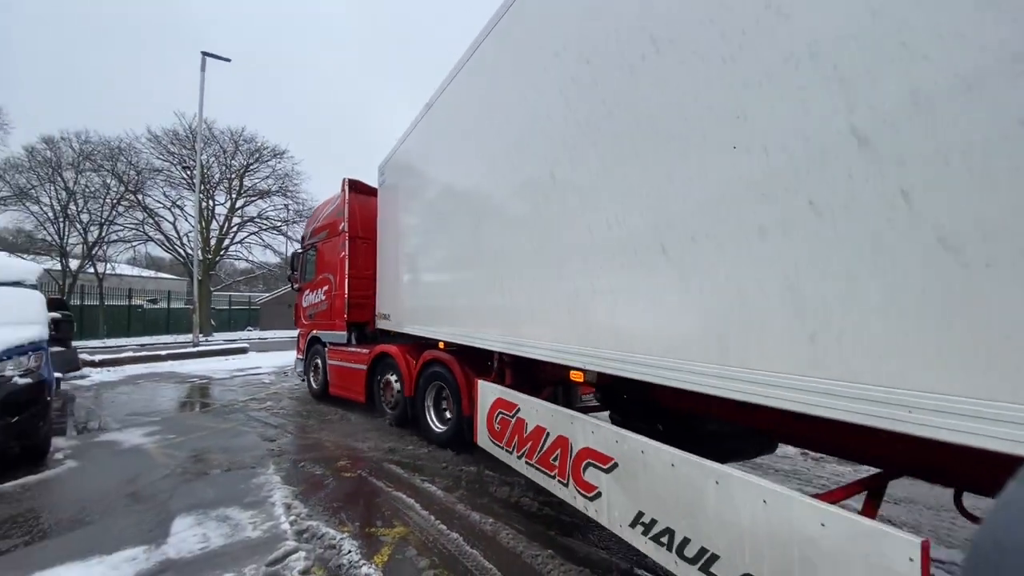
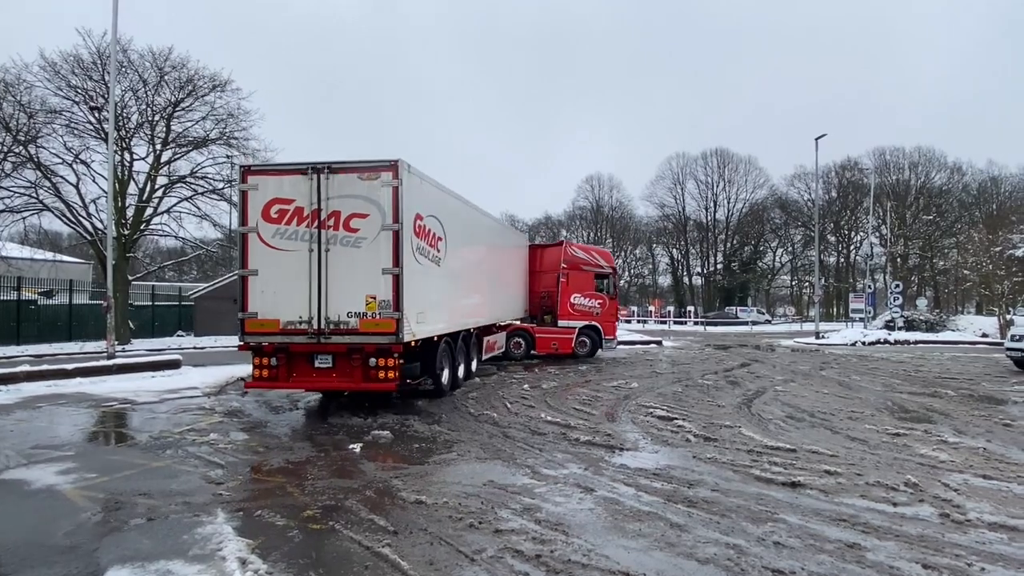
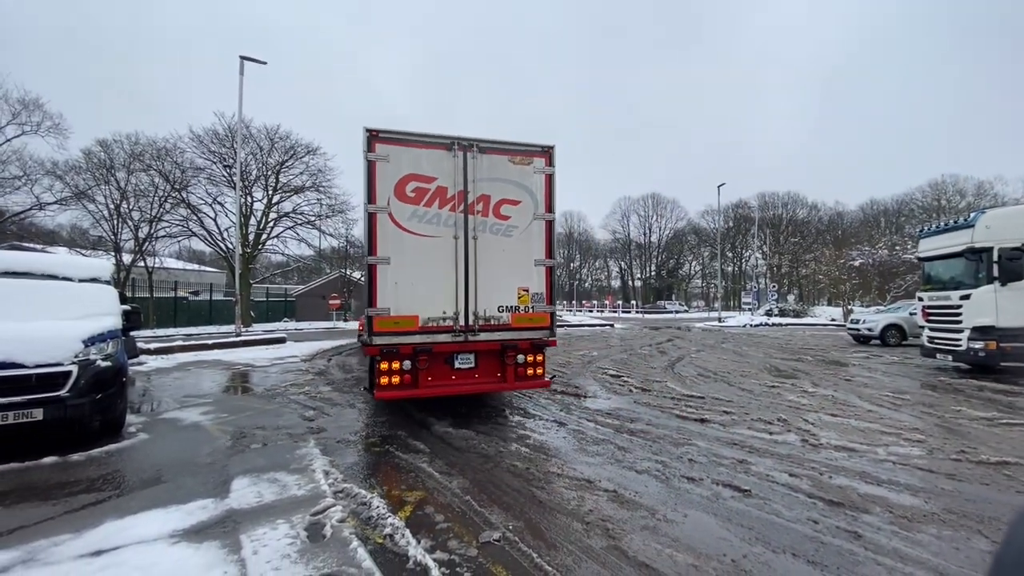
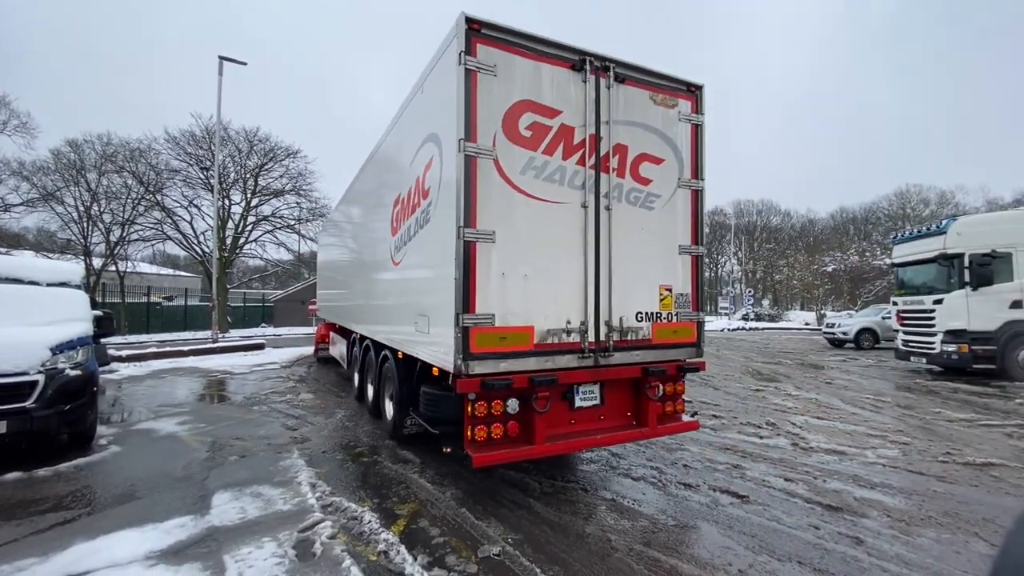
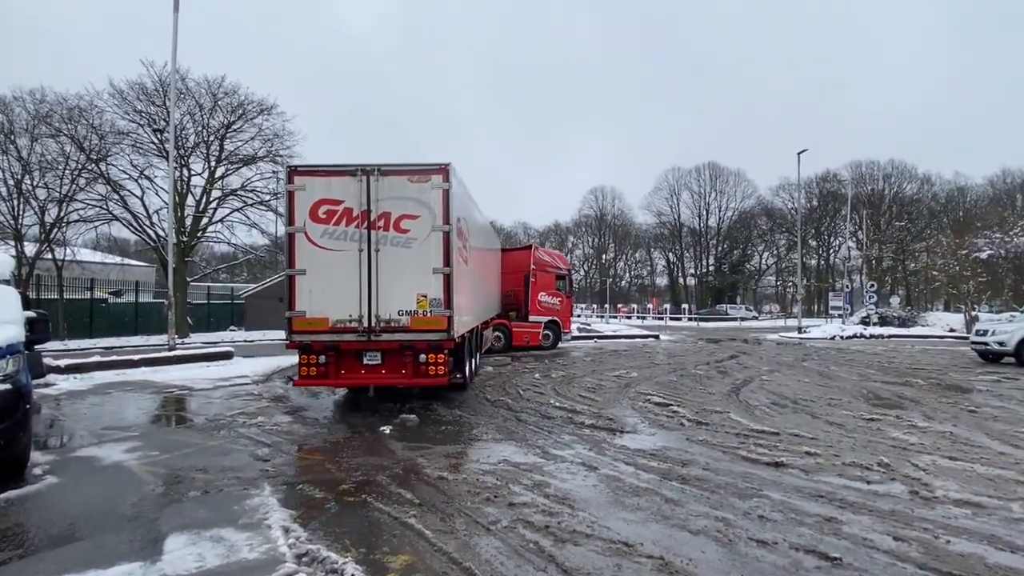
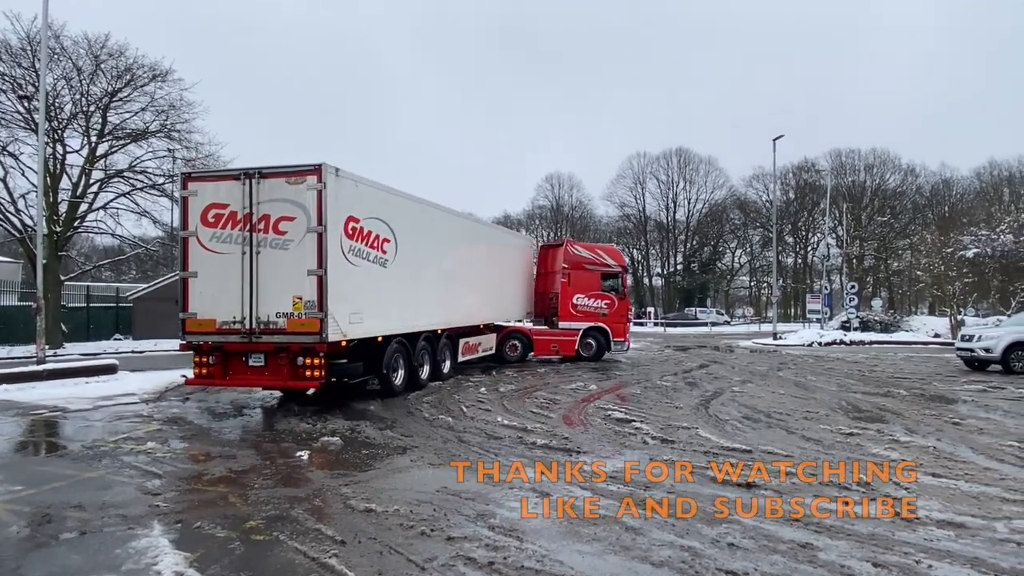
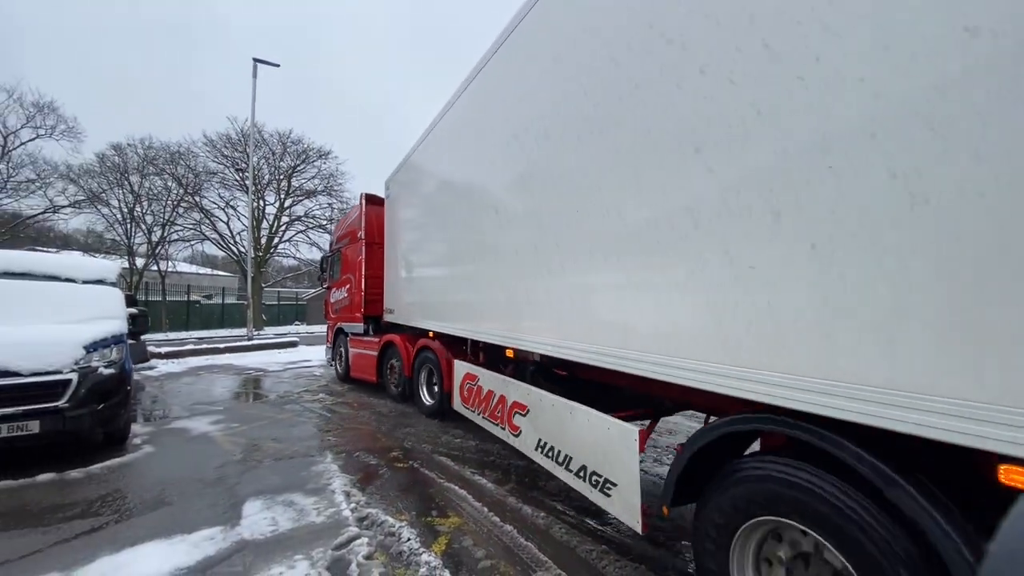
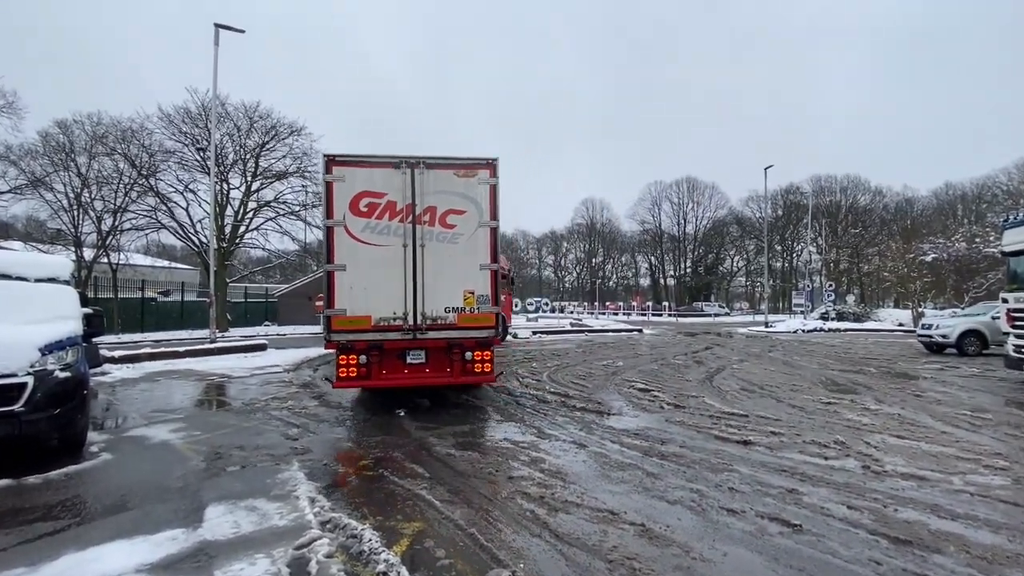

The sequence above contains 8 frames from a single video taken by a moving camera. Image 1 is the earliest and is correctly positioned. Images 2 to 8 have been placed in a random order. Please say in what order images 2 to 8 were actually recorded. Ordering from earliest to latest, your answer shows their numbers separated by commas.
7, 4, 3, 8, 5, 2, 6
